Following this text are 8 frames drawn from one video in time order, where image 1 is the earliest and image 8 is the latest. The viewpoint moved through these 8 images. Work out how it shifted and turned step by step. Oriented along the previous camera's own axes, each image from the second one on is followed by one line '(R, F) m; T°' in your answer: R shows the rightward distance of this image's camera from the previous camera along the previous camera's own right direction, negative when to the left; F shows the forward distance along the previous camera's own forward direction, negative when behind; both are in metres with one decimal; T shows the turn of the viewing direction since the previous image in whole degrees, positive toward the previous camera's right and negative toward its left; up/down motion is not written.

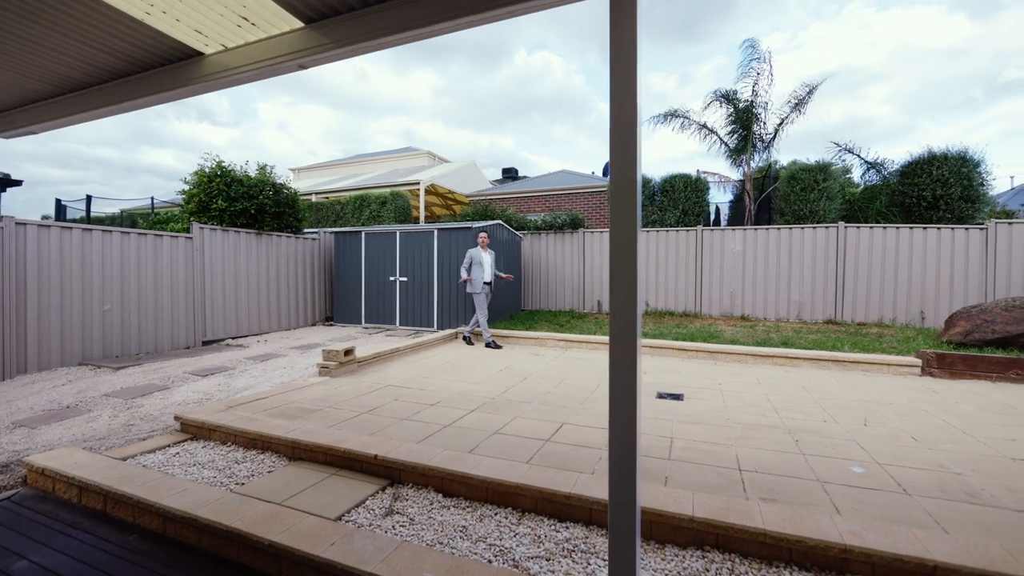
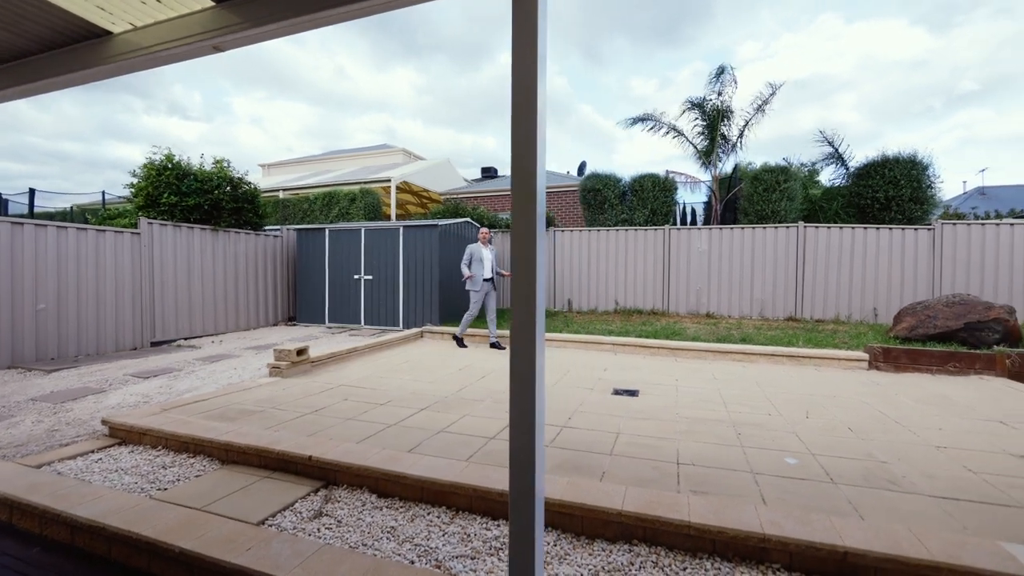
(+0.4, 0.0) m; +2°
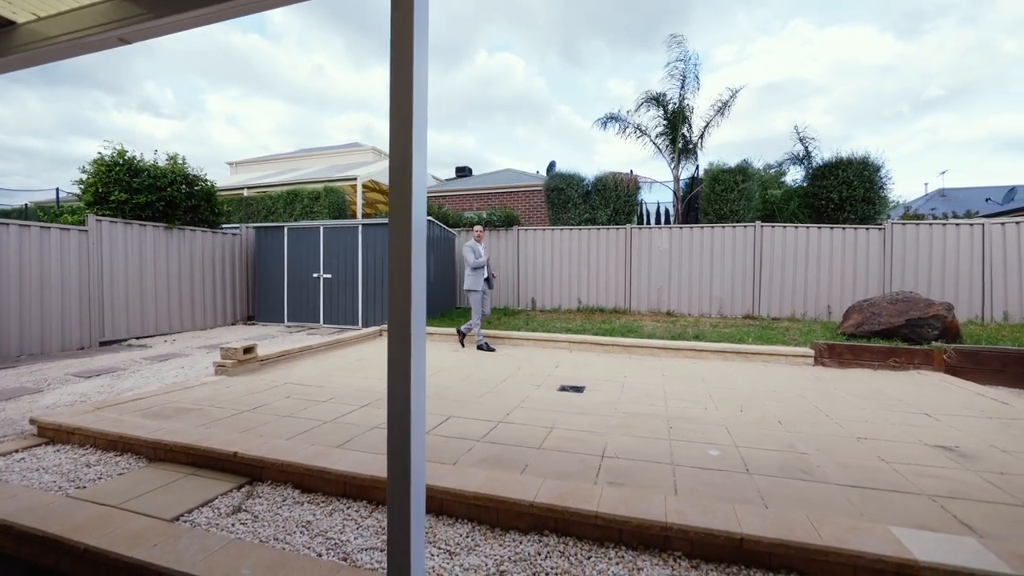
(+0.5, 0.0) m; +2°
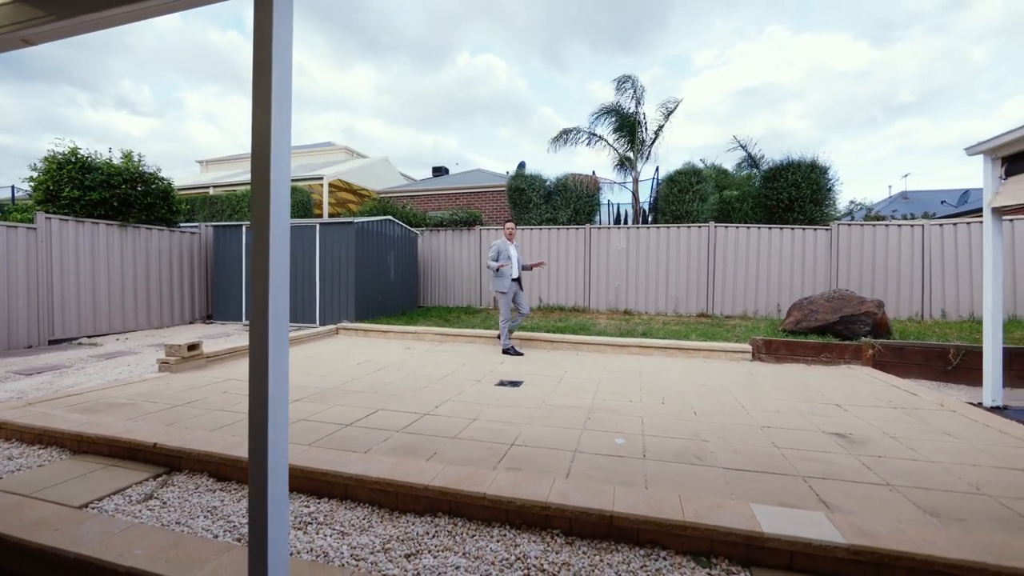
(+0.7, -0.1) m; +1°
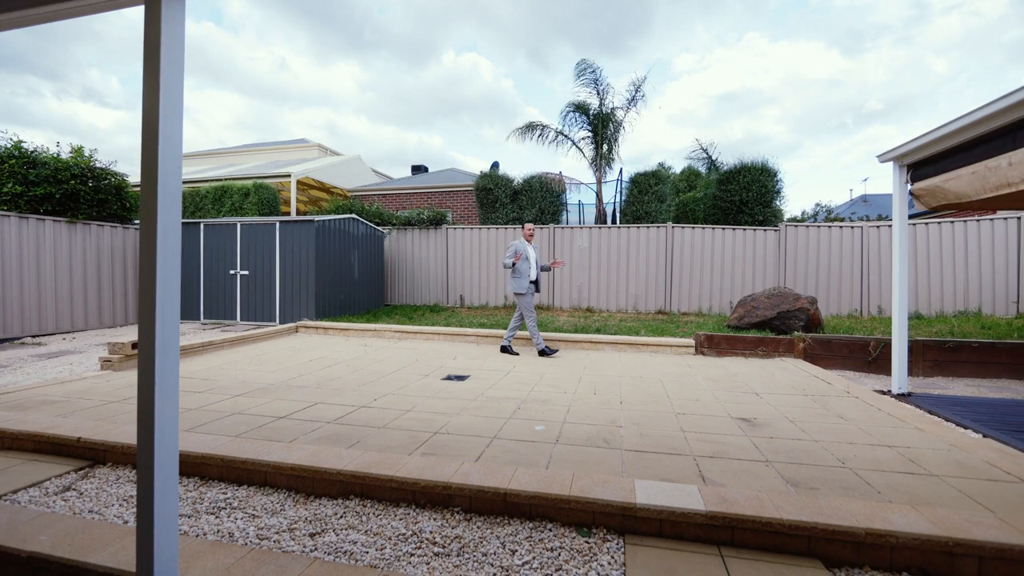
(+0.6, -0.2) m; +2°
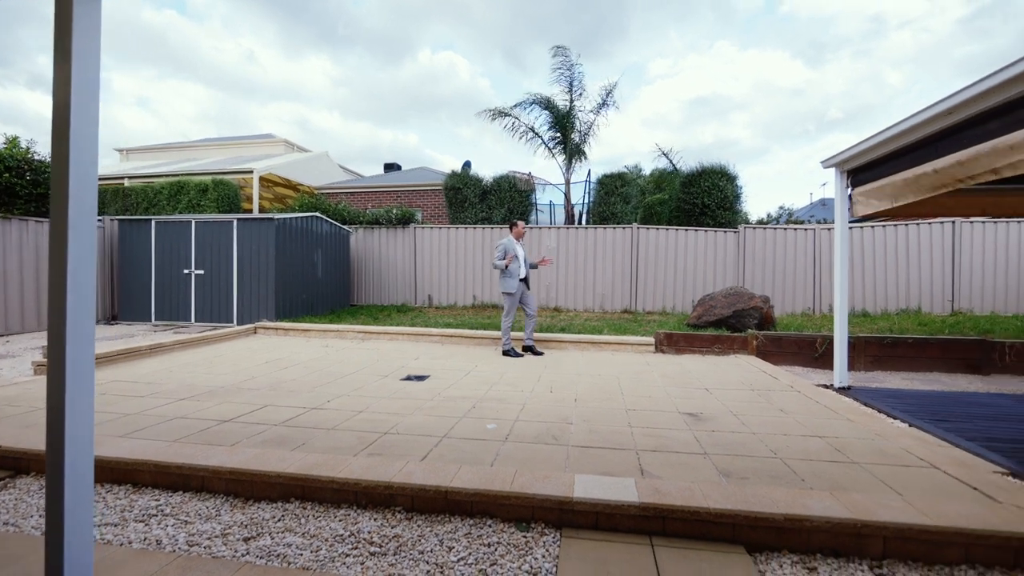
(+0.3, 0.0) m; +3°
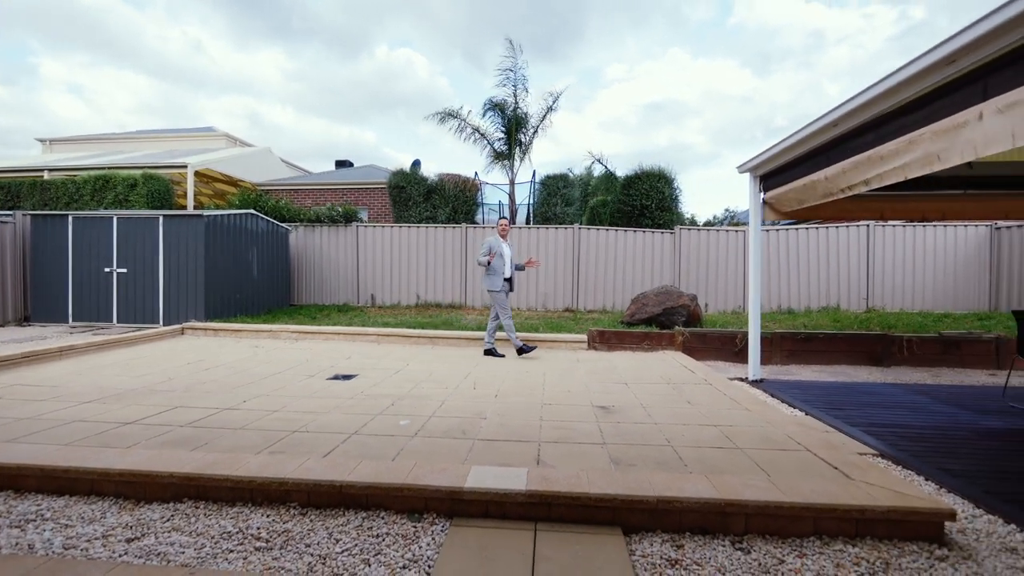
(+0.6, -0.1) m; +4°
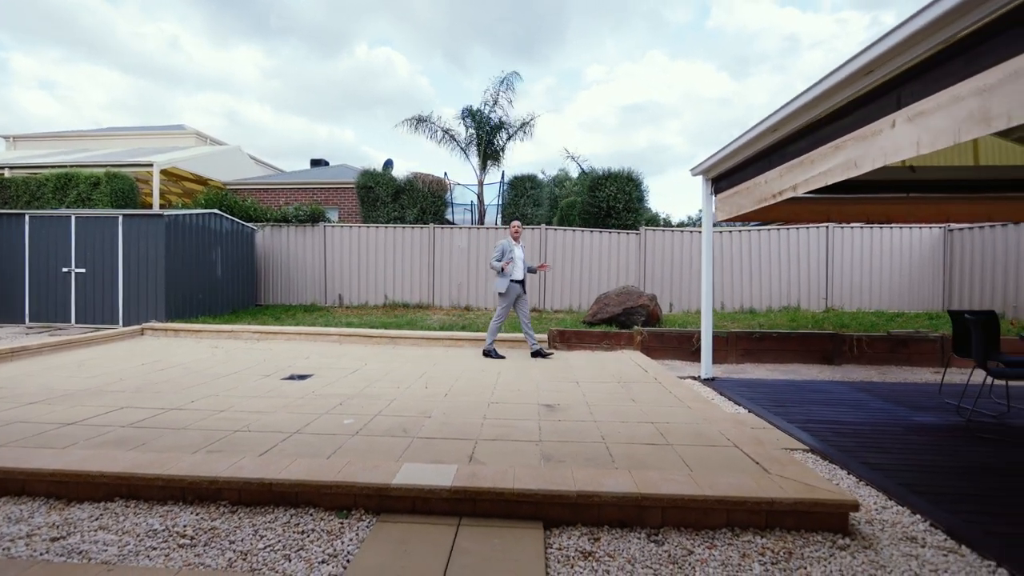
(+0.5, -0.1) m; +1°
